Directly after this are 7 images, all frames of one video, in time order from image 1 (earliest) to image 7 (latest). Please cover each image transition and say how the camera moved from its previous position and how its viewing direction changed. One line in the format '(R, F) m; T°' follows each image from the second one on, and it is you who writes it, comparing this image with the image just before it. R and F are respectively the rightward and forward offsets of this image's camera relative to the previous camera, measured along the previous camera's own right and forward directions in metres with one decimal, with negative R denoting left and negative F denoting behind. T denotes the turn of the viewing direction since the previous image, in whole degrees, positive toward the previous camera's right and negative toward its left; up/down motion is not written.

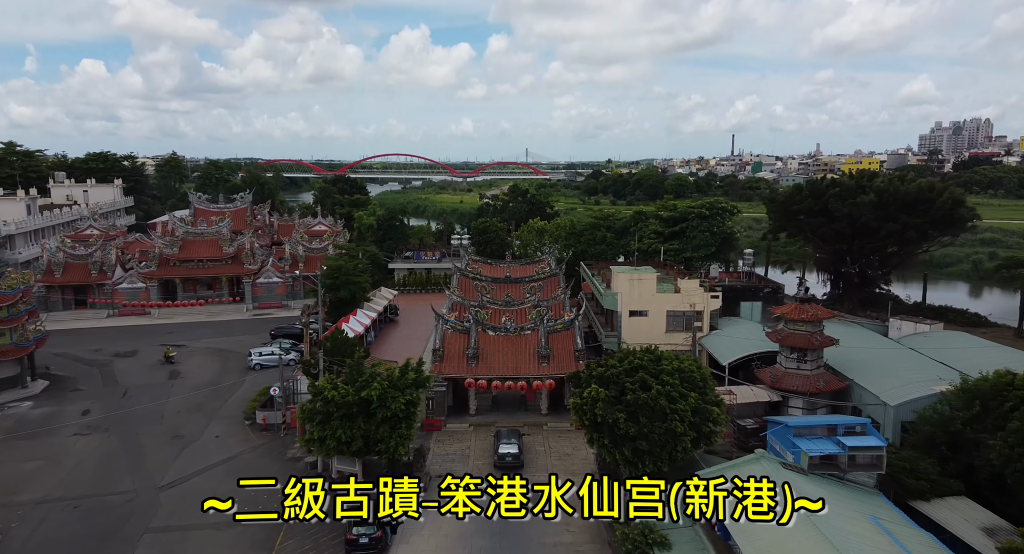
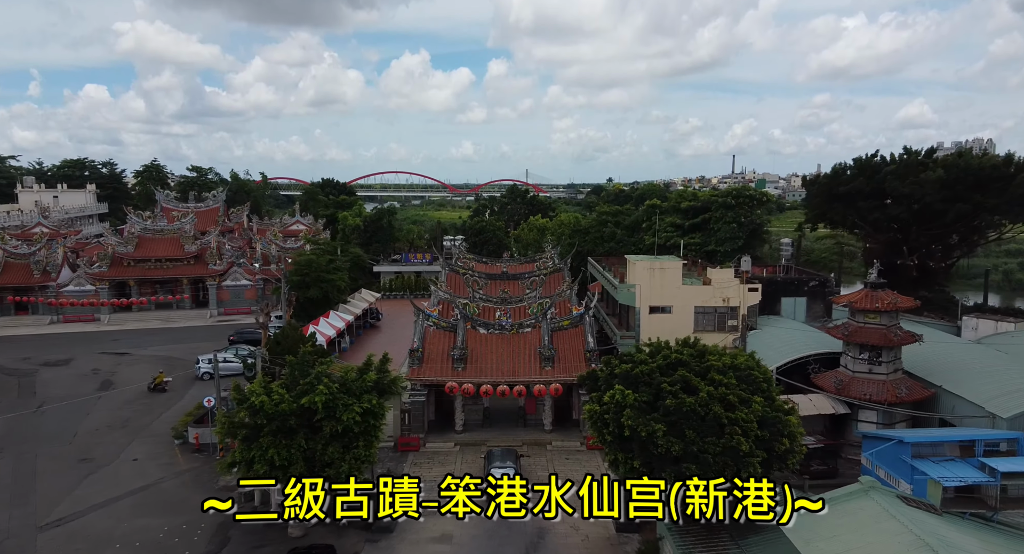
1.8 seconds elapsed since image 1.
(+0.1, +5.4) m; 0°
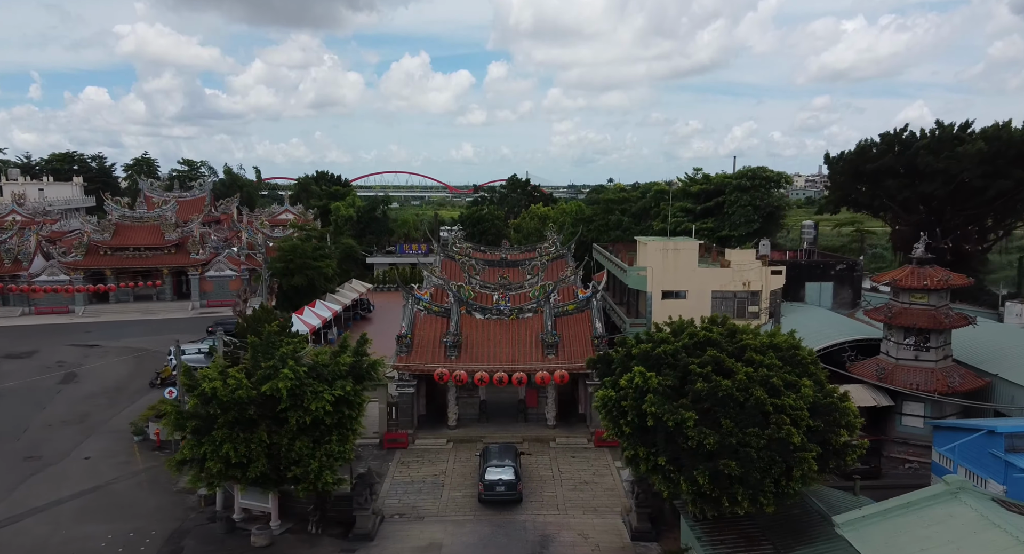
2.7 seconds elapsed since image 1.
(0.0, +2.4) m; 0°
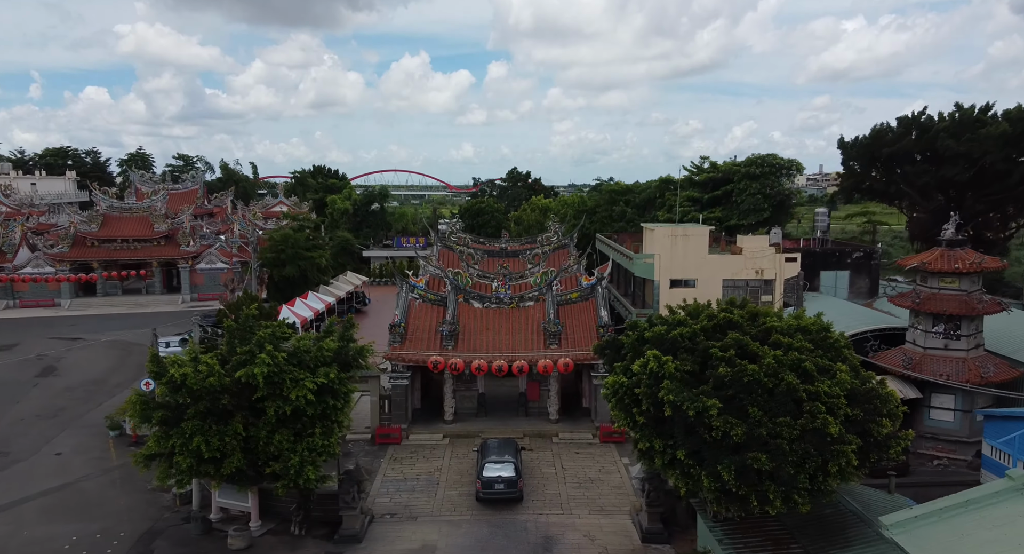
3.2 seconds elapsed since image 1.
(0.0, +1.2) m; 0°
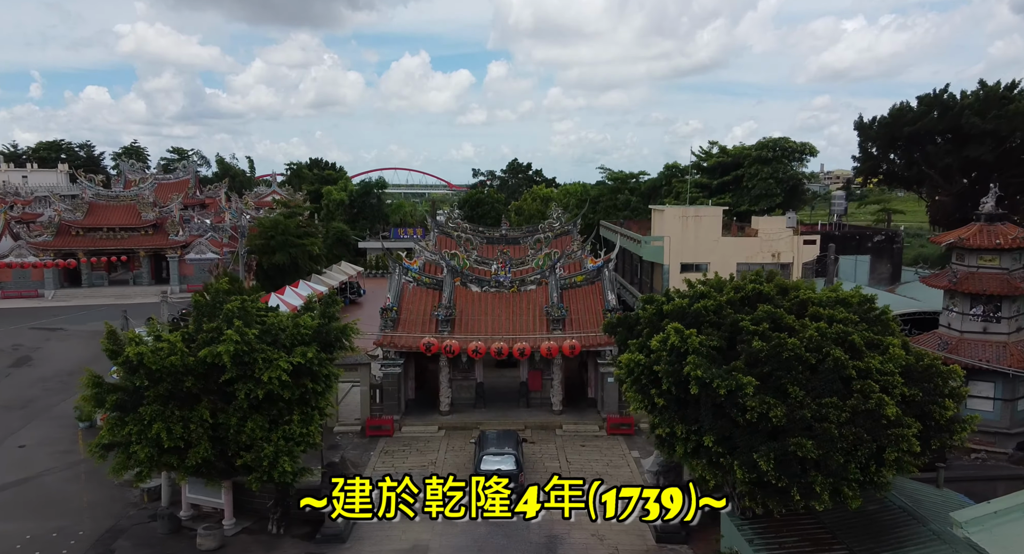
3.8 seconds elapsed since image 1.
(0.0, +1.4) m; 0°
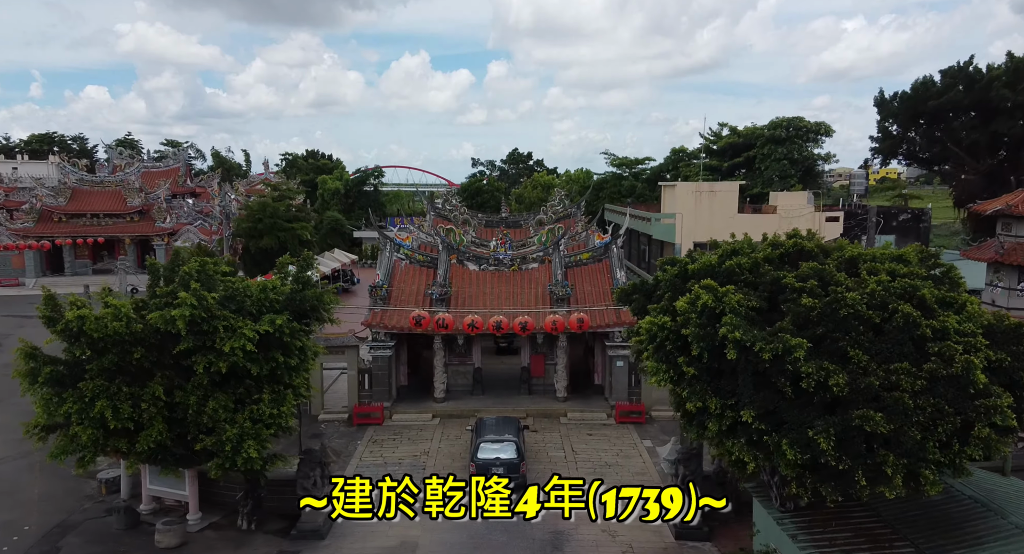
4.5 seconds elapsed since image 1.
(0.0, +1.5) m; 0°
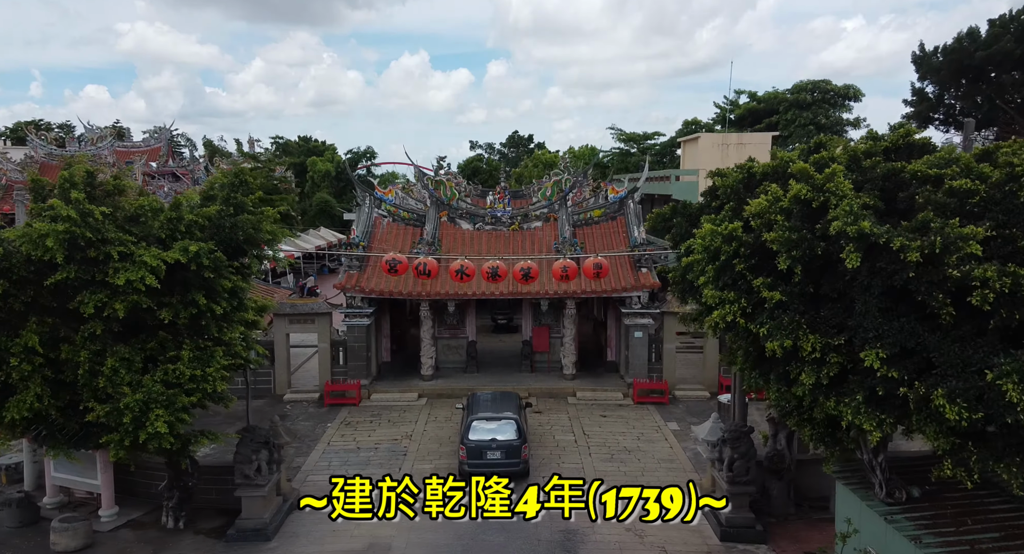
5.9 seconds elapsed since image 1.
(0.0, +2.5) m; 0°
